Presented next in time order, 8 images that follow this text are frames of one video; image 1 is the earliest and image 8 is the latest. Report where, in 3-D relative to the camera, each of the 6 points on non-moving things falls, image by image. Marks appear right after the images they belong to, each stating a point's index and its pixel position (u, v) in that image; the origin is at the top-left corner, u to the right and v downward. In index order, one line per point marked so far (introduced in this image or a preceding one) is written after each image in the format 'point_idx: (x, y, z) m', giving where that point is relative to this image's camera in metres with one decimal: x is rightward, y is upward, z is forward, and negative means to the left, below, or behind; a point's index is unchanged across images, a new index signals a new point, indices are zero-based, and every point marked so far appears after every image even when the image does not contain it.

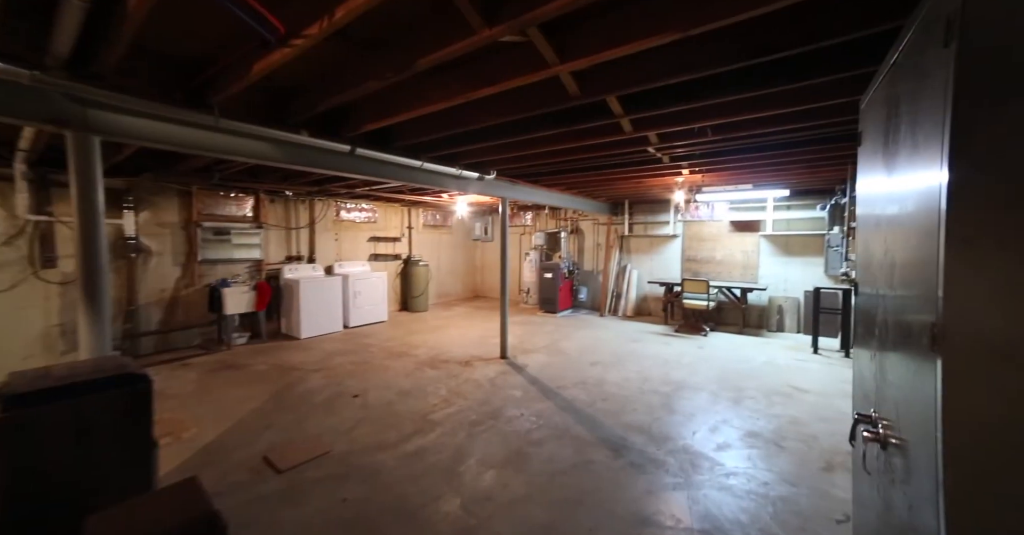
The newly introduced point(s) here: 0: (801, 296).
0: (+4.4, -0.4, +5.9) m
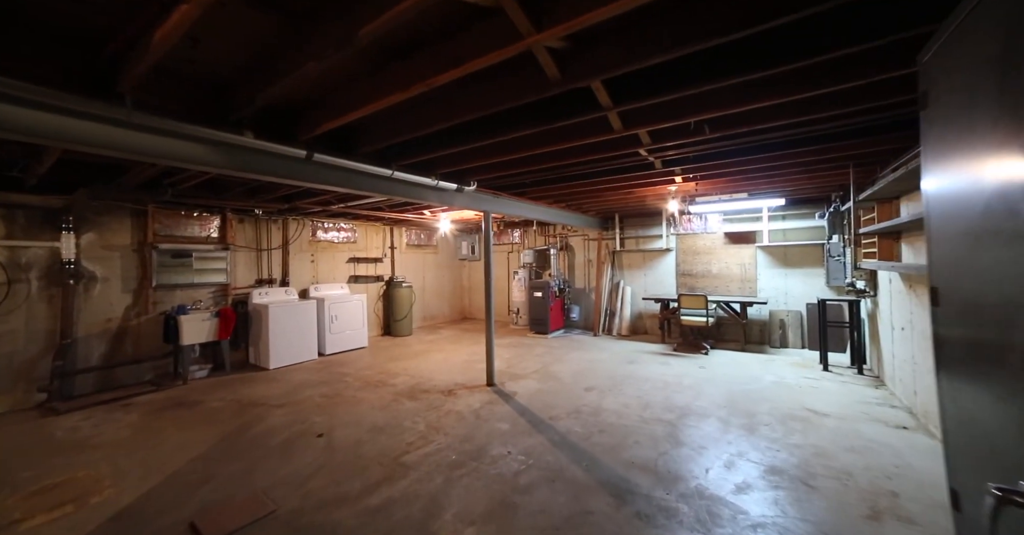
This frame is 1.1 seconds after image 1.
0: (+4.2, -0.6, +5.6) m
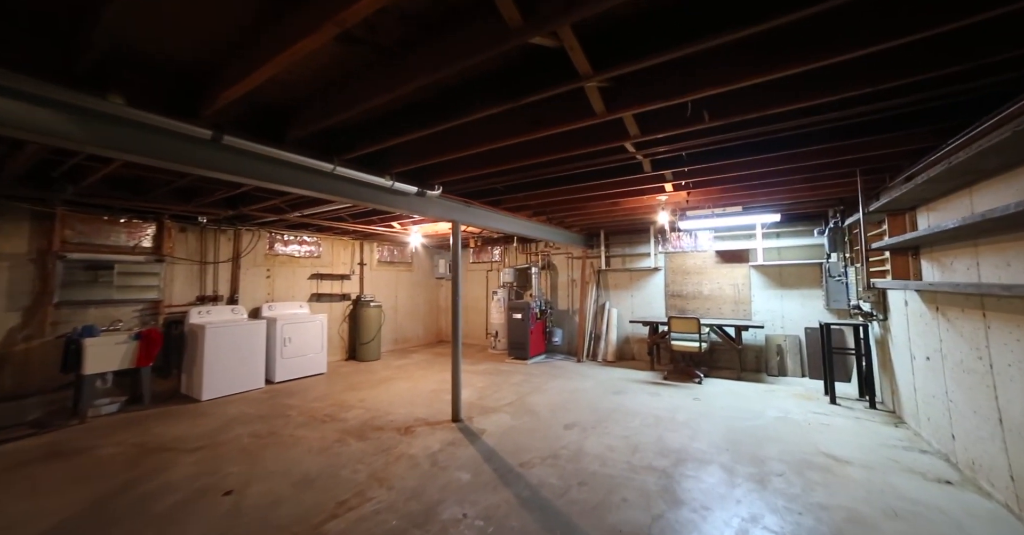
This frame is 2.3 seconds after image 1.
0: (+3.8, -0.9, +5.2) m
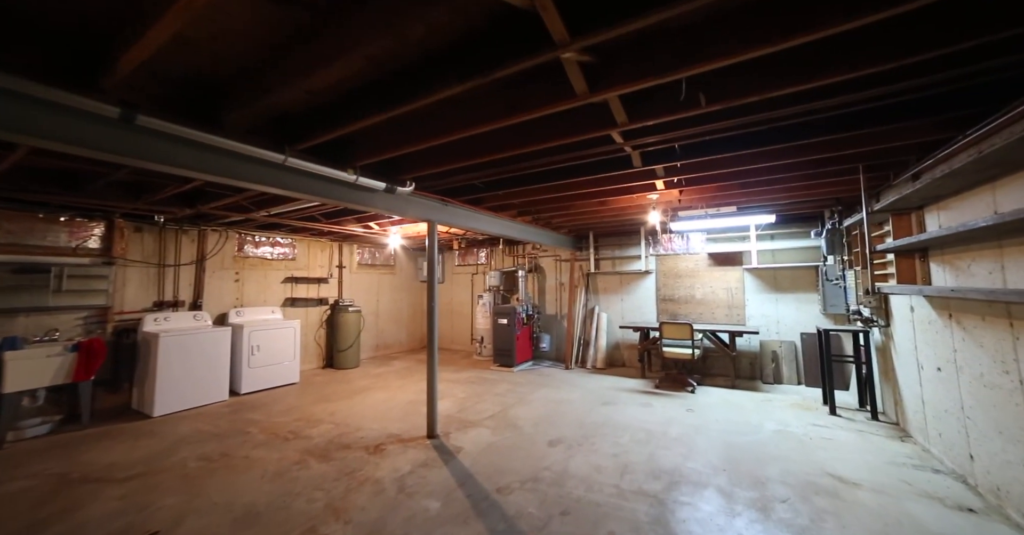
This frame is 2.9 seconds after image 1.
0: (+3.6, -0.9, +5.0) m
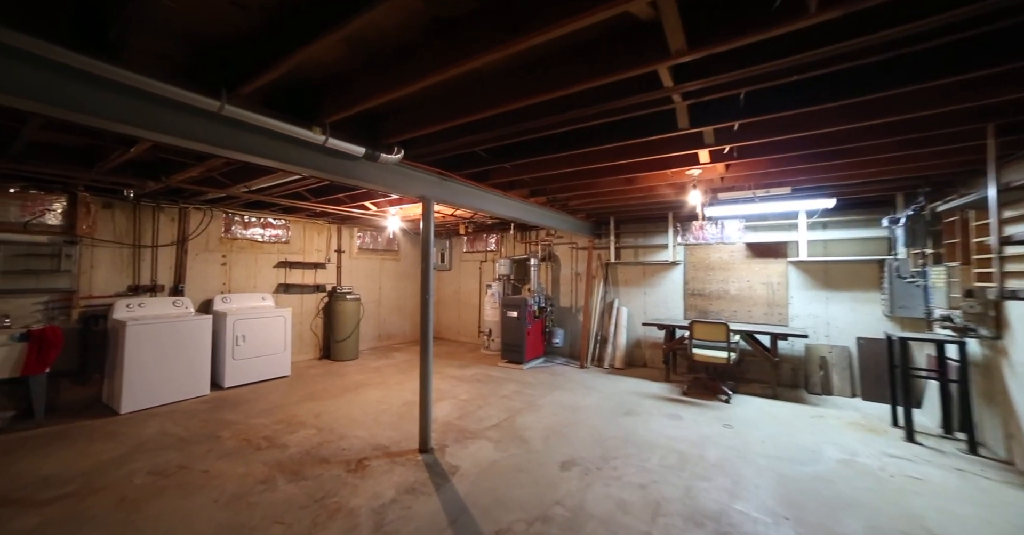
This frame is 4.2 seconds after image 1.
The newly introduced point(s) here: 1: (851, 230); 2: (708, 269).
0: (+3.7, -0.8, +4.3) m
1: (+3.7, +0.4, +4.3) m
2: (+2.6, 0.0, +5.2) m
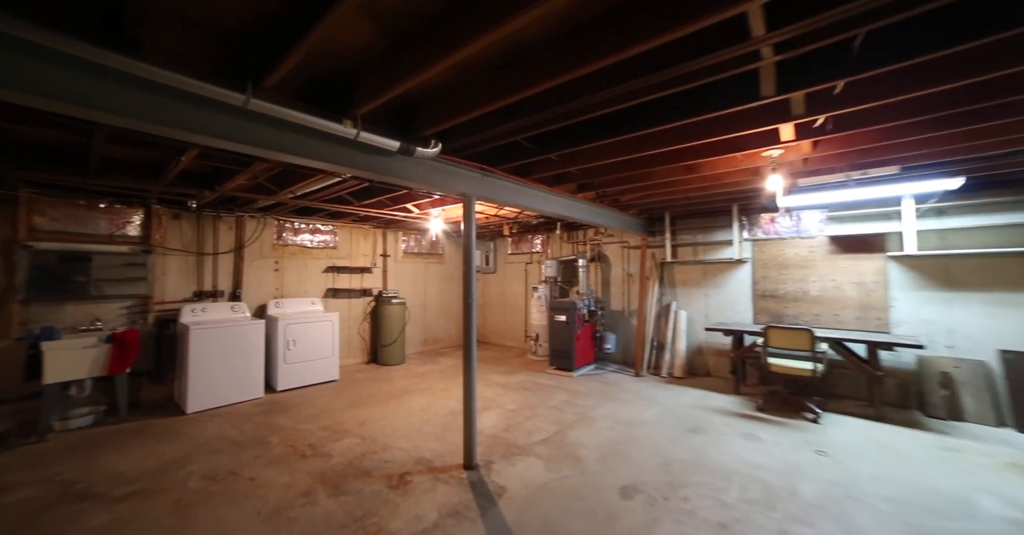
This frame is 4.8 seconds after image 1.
0: (+4.2, -0.8, +3.6) m
1: (+4.2, +0.5, +3.6) m
2: (+3.2, 0.0, +4.6) m
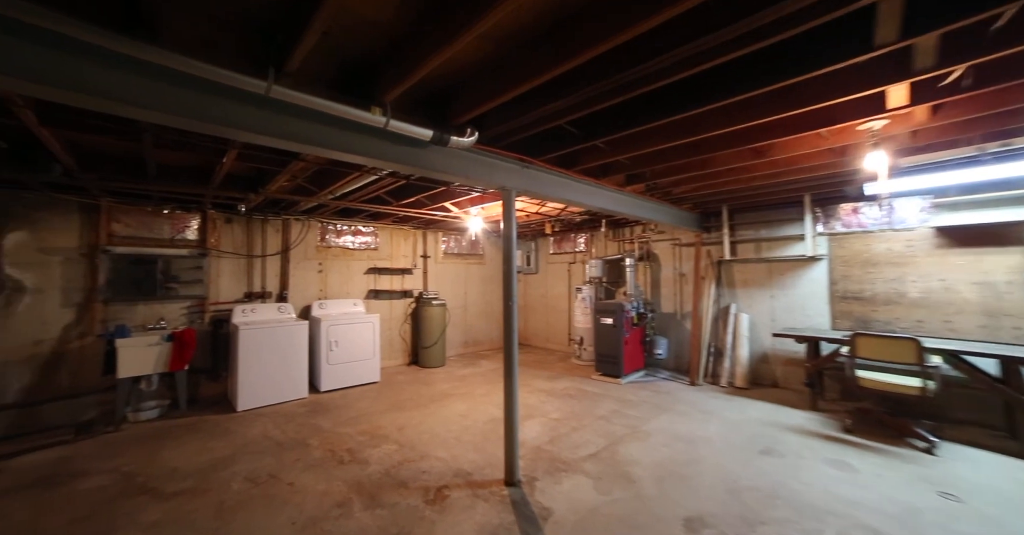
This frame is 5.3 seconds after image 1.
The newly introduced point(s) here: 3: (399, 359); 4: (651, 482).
0: (+4.6, -0.8, +2.9) m
1: (+4.5, +0.5, +2.9) m
2: (+3.6, 0.0, +4.0) m
3: (-1.8, -1.4, +6.2) m
4: (+0.9, -1.4, +2.6) m
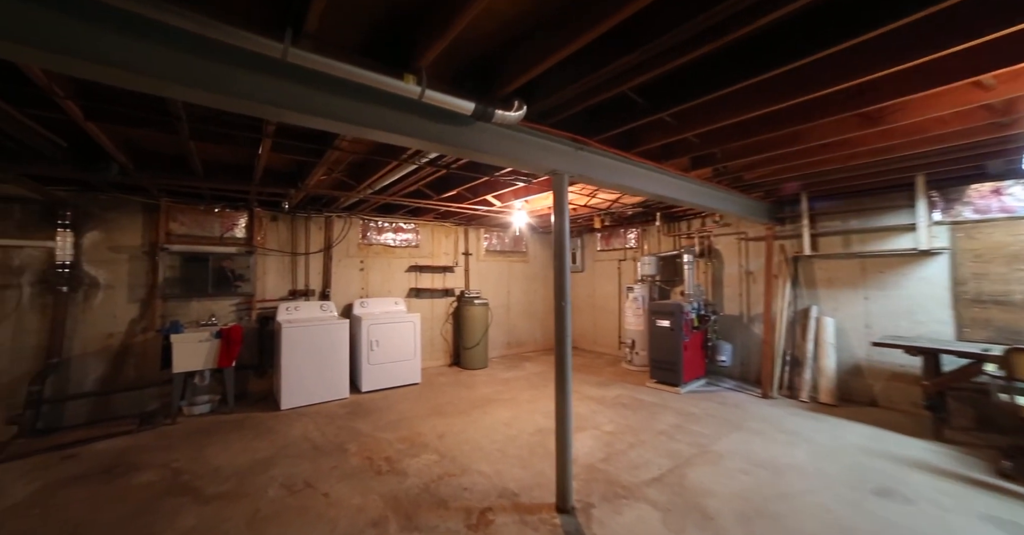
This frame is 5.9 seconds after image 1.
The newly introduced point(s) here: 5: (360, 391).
0: (+4.9, -0.7, +2.1) m
1: (+4.9, +0.5, +2.1) m
2: (+4.1, +0.1, +3.2) m
3: (-1.1, -1.4, +6.0) m
4: (+1.2, -1.4, +2.2) m
5: (-1.8, -1.5, +4.7) m
